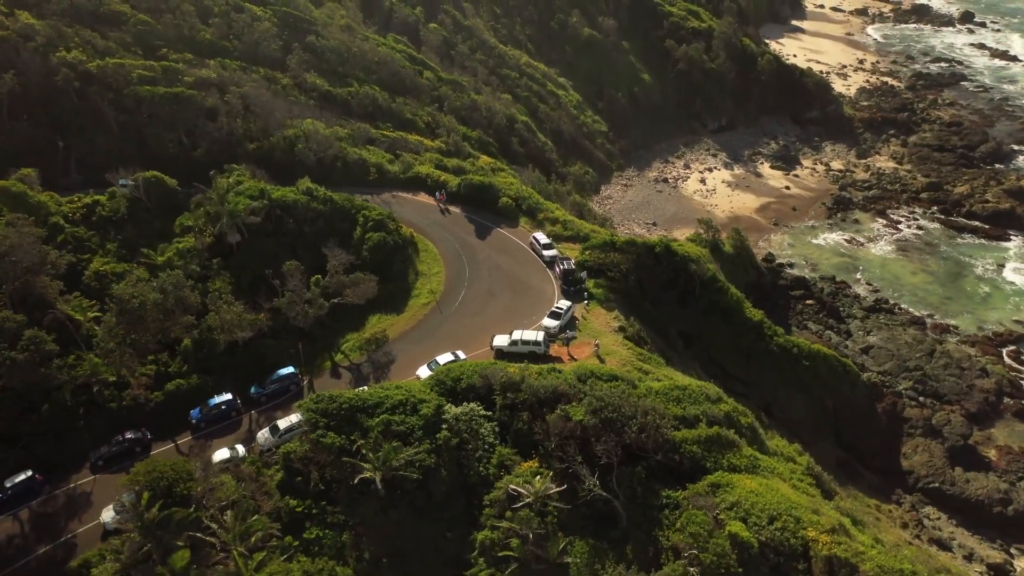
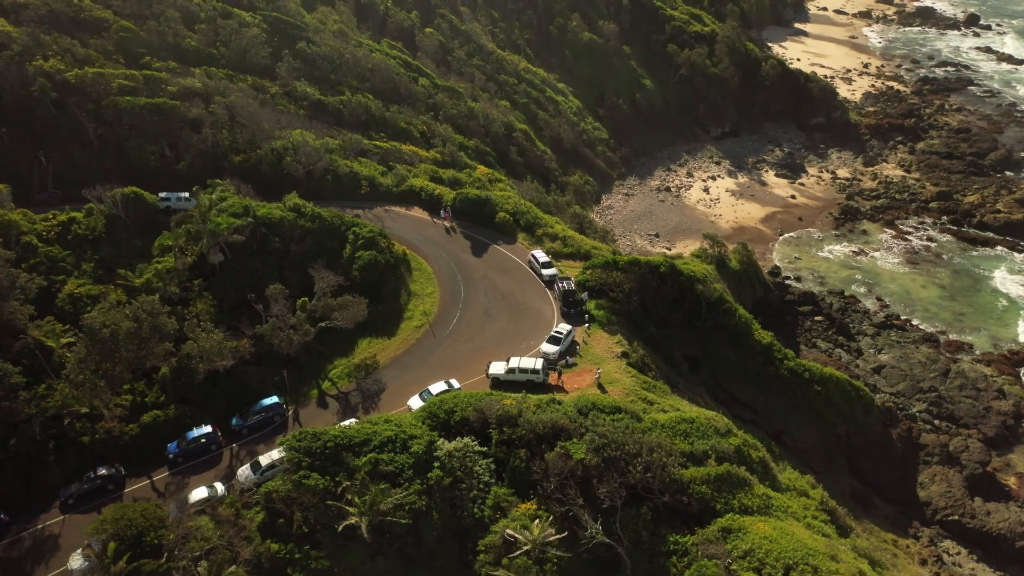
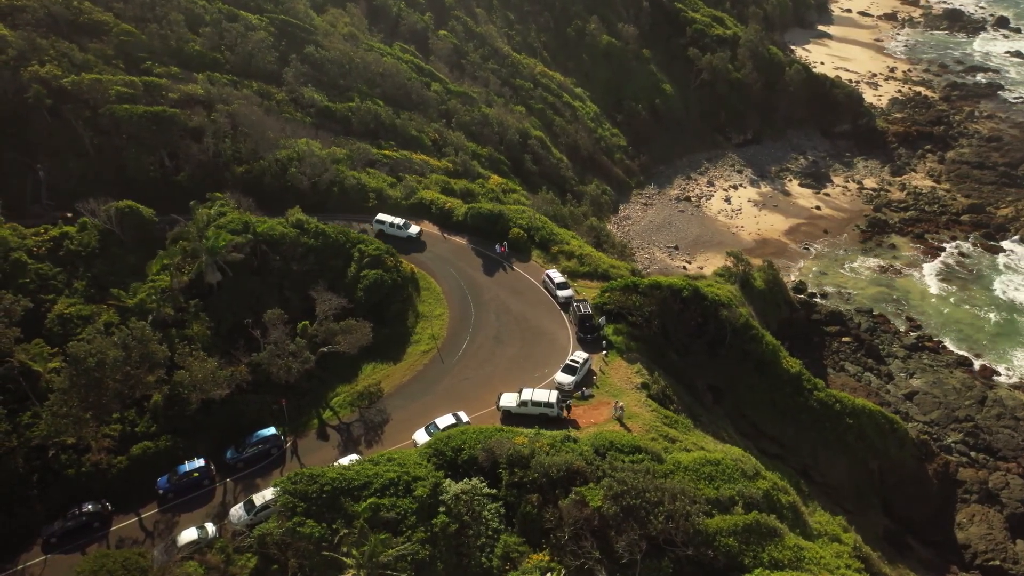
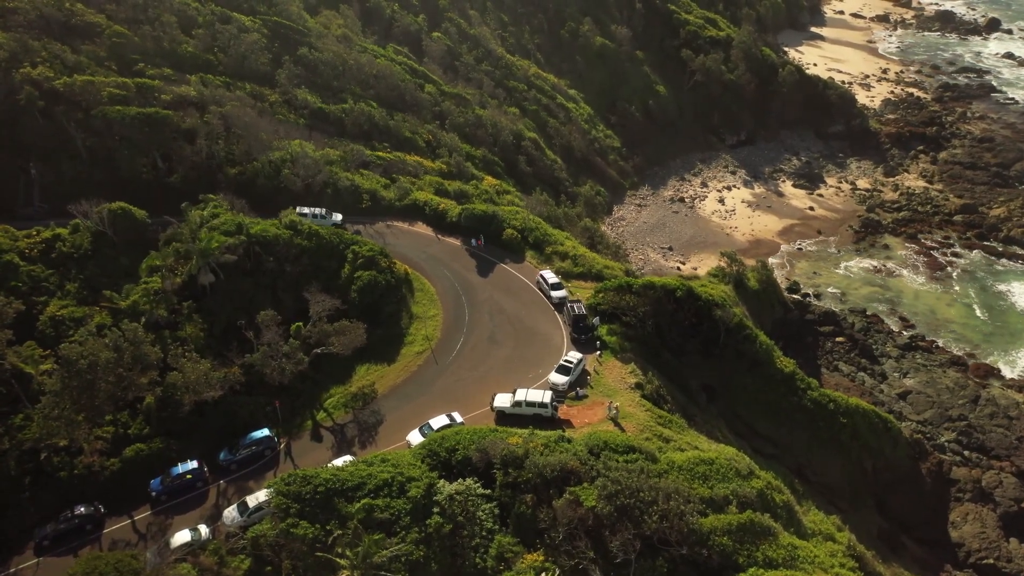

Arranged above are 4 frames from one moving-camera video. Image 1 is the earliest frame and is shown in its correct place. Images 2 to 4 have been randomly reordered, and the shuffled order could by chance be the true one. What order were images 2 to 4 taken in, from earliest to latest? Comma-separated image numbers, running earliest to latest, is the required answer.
2, 4, 3
